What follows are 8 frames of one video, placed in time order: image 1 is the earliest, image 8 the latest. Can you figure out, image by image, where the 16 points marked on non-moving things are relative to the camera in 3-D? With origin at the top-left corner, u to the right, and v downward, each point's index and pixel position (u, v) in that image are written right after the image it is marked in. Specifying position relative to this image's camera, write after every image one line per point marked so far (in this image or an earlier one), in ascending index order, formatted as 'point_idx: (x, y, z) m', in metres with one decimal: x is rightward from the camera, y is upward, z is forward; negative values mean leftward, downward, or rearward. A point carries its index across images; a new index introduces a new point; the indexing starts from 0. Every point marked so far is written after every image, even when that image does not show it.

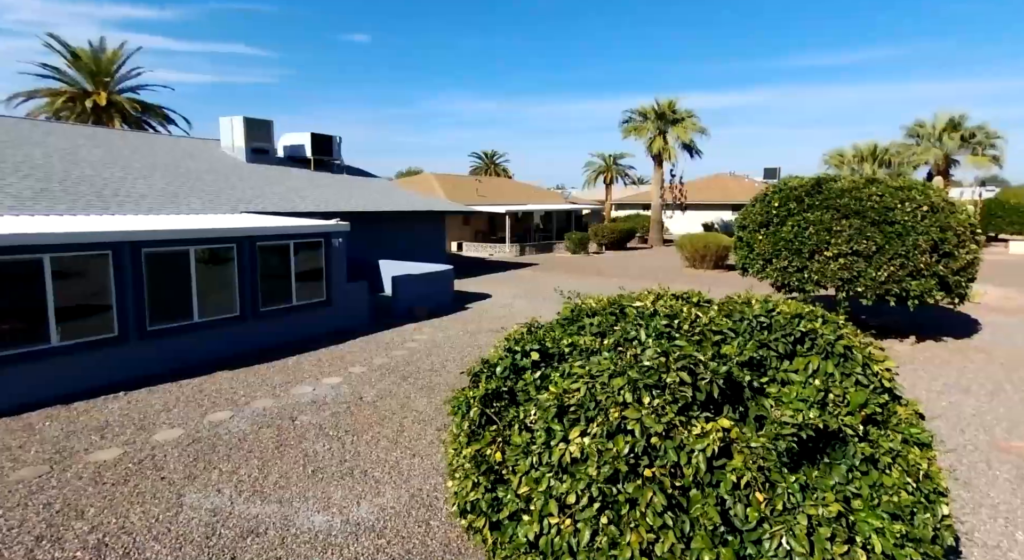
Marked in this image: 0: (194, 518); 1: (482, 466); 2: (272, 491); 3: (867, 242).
0: (-2.9, -2.2, +5.2) m
1: (-0.2, -1.2, +3.7) m
2: (-2.4, -2.1, +5.8) m
3: (+7.6, +0.8, +12.1) m
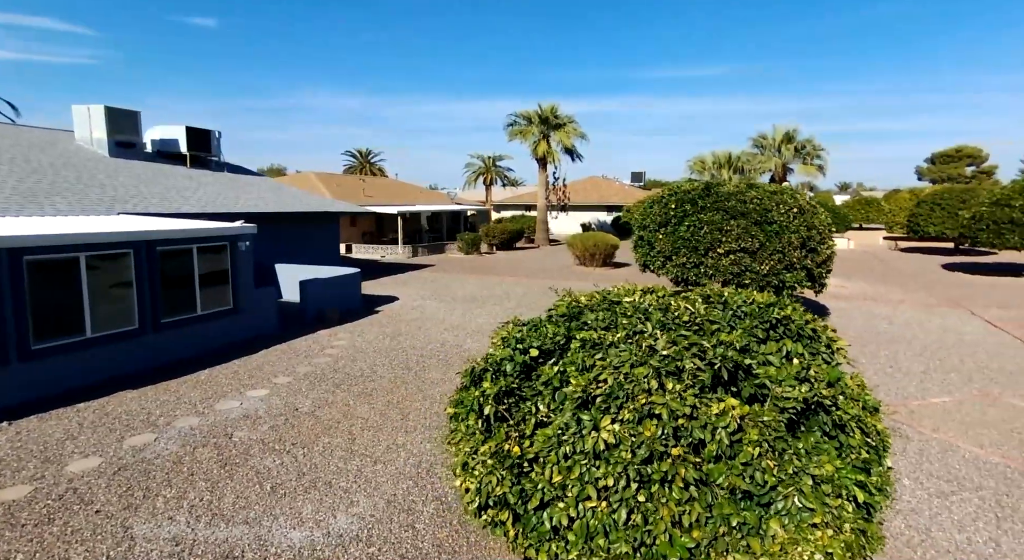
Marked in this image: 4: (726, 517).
0: (-3.0, -2.2, +4.8) m
1: (0.0, -1.2, +3.8) m
2: (-2.6, -2.2, +5.4) m
3: (+5.8, +1.0, +13.7) m
4: (+1.2, -1.4, +3.3) m
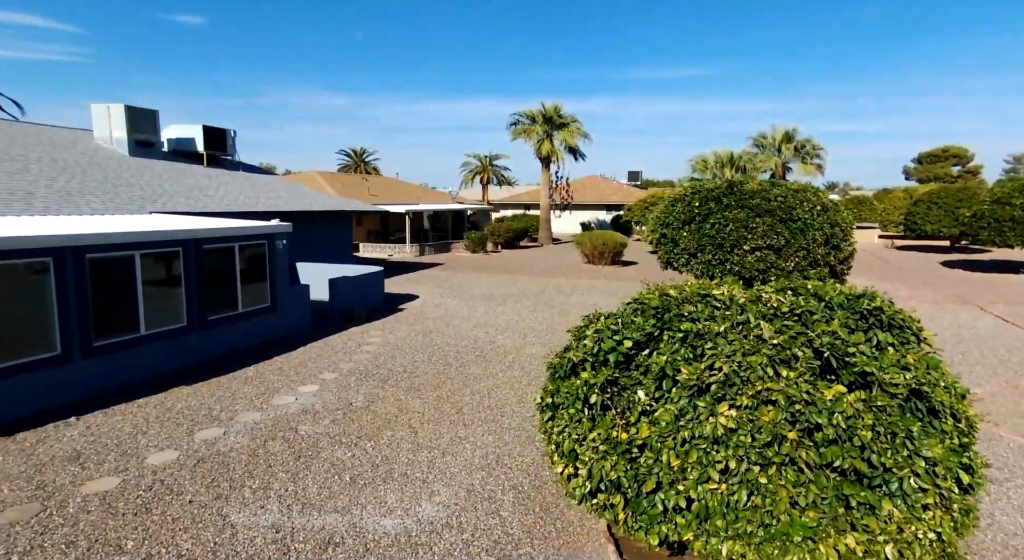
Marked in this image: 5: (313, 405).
0: (-2.2, -2.2, +4.9) m
1: (+0.7, -1.2, +4.0) m
2: (-1.8, -2.1, +5.6) m
3: (+6.4, +1.0, +13.9) m
4: (+2.0, -1.3, +3.5) m
5: (-2.8, -1.8, +8.2) m
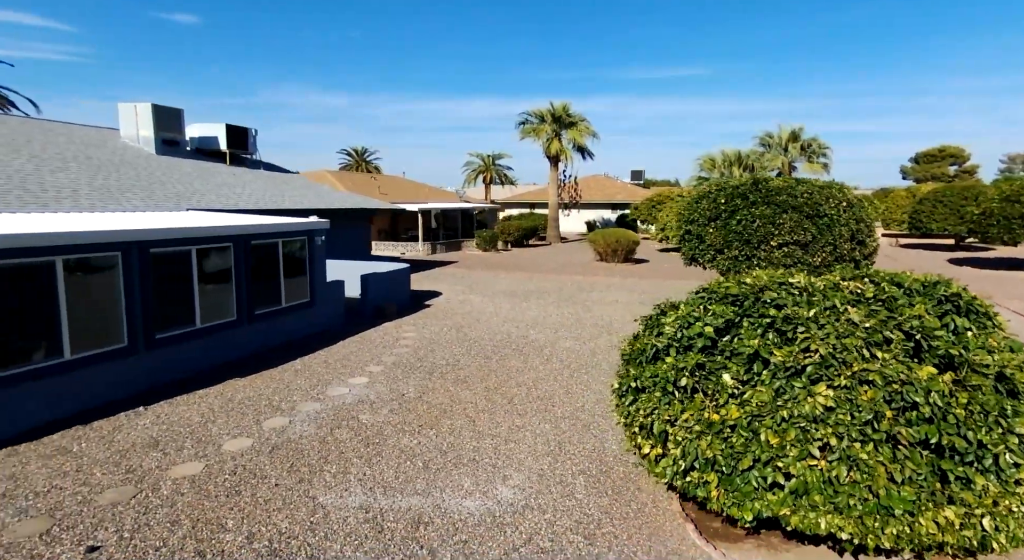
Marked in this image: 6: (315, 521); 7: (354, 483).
0: (-1.5, -2.1, +5.1) m
1: (+1.5, -1.1, +4.2) m
2: (-1.1, -2.1, +5.8) m
3: (+7.2, +1.1, +14.1) m
4: (+2.7, -1.2, +3.7) m
5: (-2.1, -1.7, +8.4) m
6: (-1.7, -2.1, +5.0) m
7: (-1.6, -2.0, +5.7) m
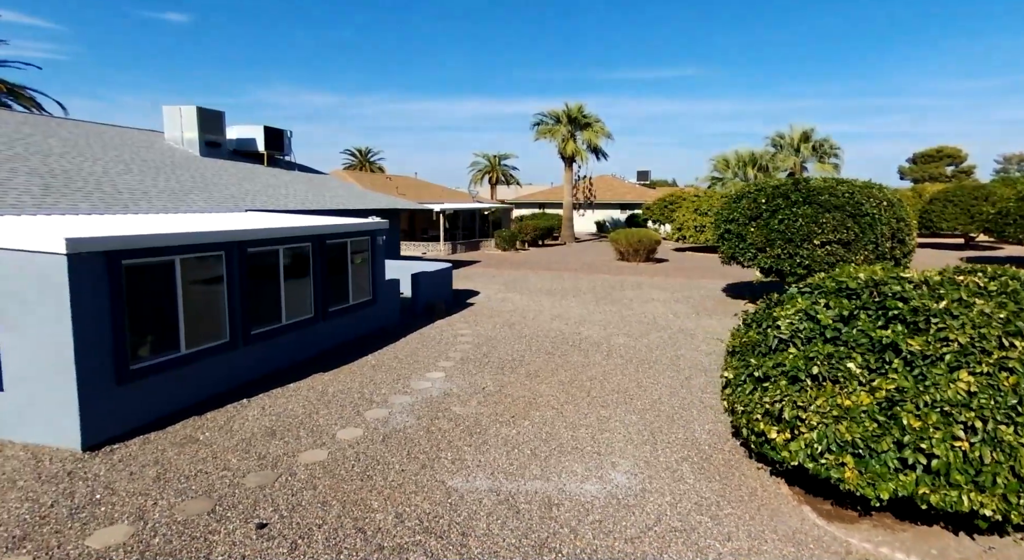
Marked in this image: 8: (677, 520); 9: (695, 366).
0: (-0.3, -2.1, +5.5) m
1: (+2.6, -1.0, +4.5) m
2: (+0.1, -2.0, +6.1) m
3: (+8.4, +1.2, +14.4) m
4: (+3.9, -1.2, +4.0) m
5: (-0.9, -1.7, +8.7) m
6: (-0.6, -2.1, +5.4) m
7: (-0.4, -2.0, +6.1) m
8: (+1.5, -2.1, +5.1) m
9: (+3.4, -1.6, +10.8) m
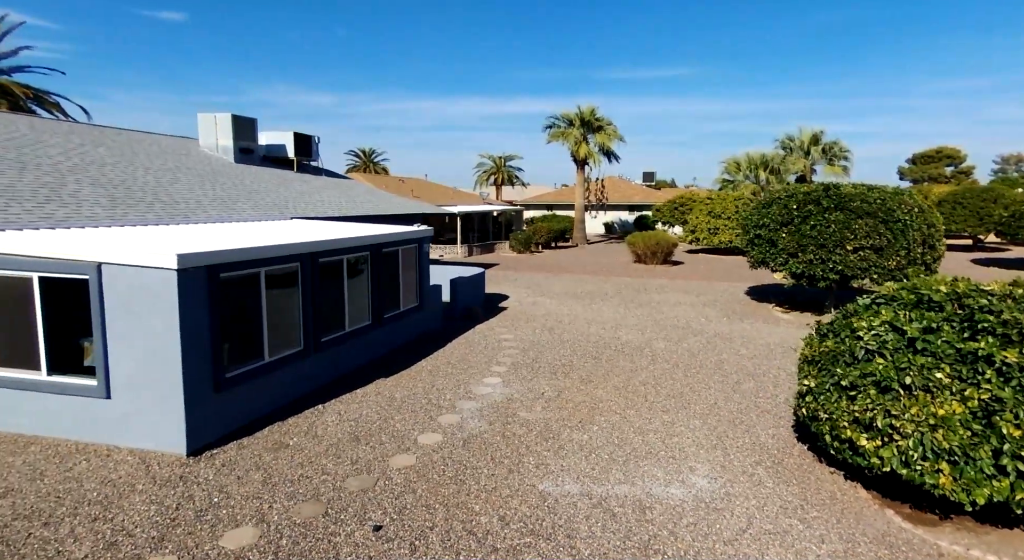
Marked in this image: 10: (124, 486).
0: (+0.6, -2.2, +5.7) m
1: (+3.5, -1.2, +4.7) m
2: (+1.0, -2.1, +6.3) m
3: (+9.3, +1.1, +14.6) m
4: (+4.8, -1.3, +4.2) m
5: (0.0, -1.8, +9.0) m
6: (+0.4, -2.2, +5.6) m
7: (+0.5, -2.1, +6.3) m
8: (+2.4, -2.3, +5.4) m
9: (+4.4, -1.7, +11.0) m
10: (-3.8, -2.0, +5.6) m
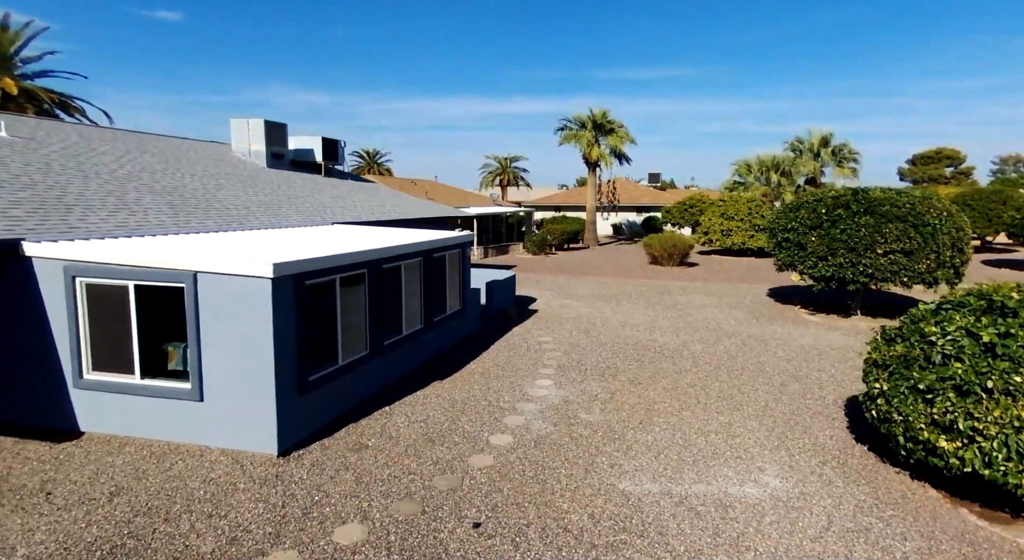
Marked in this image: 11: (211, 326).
0: (+1.5, -2.3, +5.9) m
1: (+4.4, -1.2, +5.0) m
2: (+1.9, -2.2, +6.6) m
3: (+10.2, +1.0, +14.8) m
4: (+5.7, -1.4, +4.4) m
5: (+0.9, -1.9, +9.2) m
6: (+1.2, -2.3, +5.8) m
7: (+1.4, -2.2, +6.5) m
8: (+3.3, -2.3, +5.6) m
9: (+5.3, -1.8, +11.2) m
10: (-2.9, -2.1, +5.8) m
11: (-3.3, -0.5, +6.4) m
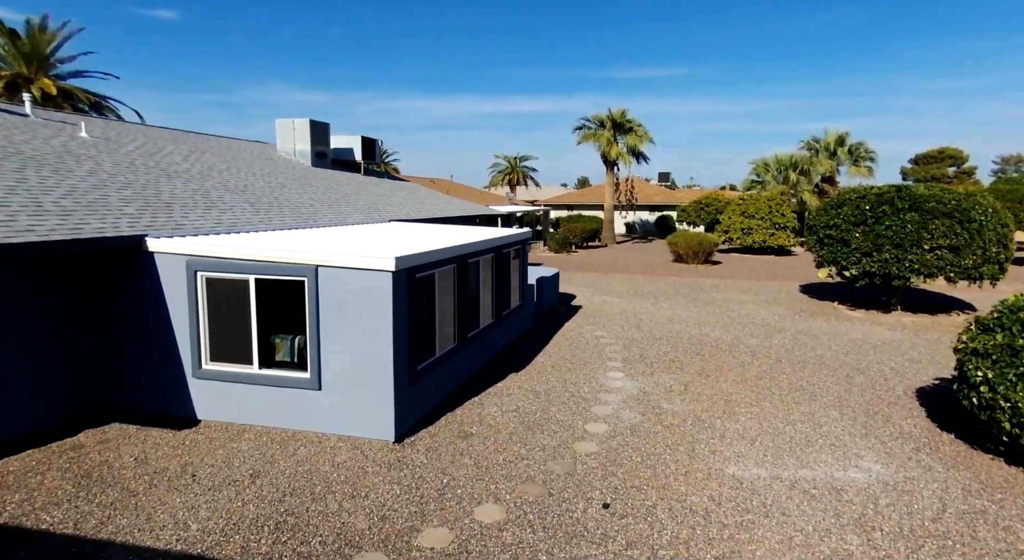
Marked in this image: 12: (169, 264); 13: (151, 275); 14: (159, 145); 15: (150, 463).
0: (+2.7, -2.2, +6.1) m
1: (+5.6, -1.1, +5.1) m
2: (+3.1, -2.1, +6.8) m
3: (+11.6, +1.1, +14.9) m
4: (+6.9, -1.3, +4.6) m
5: (+2.2, -1.8, +9.4) m
6: (+2.5, -2.2, +6.1) m
7: (+2.6, -2.1, +6.7) m
8: (+4.5, -2.2, +5.7) m
9: (+6.6, -1.7, +11.4) m
10: (-1.7, -2.0, +6.1) m
11: (-2.1, -0.4, +6.6) m
12: (-4.1, +0.2, +6.9) m
13: (-4.4, +0.1, +7.0) m
14: (-8.1, +3.1, +13.1) m
15: (-3.8, -1.9, +6.0) m
